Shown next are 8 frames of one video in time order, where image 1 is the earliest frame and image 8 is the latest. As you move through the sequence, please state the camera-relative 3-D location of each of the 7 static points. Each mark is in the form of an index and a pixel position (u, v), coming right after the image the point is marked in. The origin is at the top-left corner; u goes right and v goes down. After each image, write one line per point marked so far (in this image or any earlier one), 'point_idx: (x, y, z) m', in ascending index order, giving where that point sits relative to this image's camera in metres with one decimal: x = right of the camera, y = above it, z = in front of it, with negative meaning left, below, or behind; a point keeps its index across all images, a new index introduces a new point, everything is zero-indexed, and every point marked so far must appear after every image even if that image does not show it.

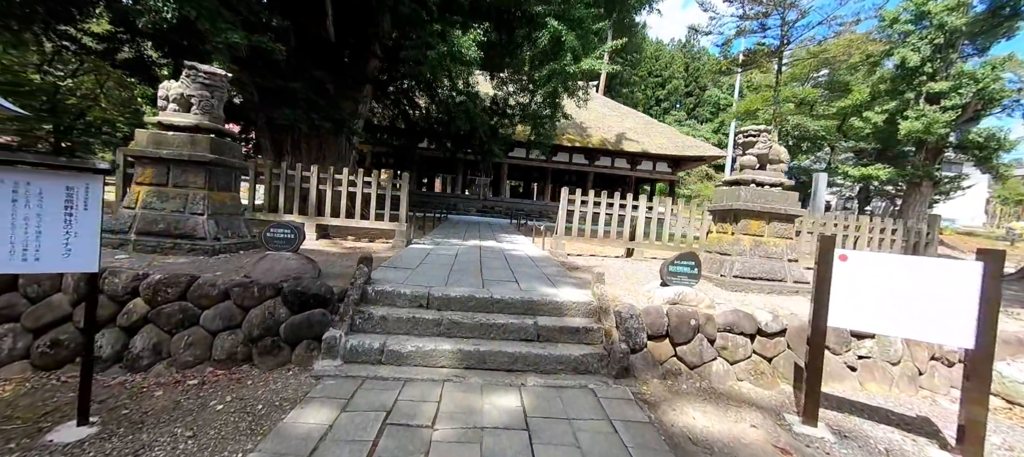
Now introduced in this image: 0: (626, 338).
0: (+0.9, -0.9, +3.2) m
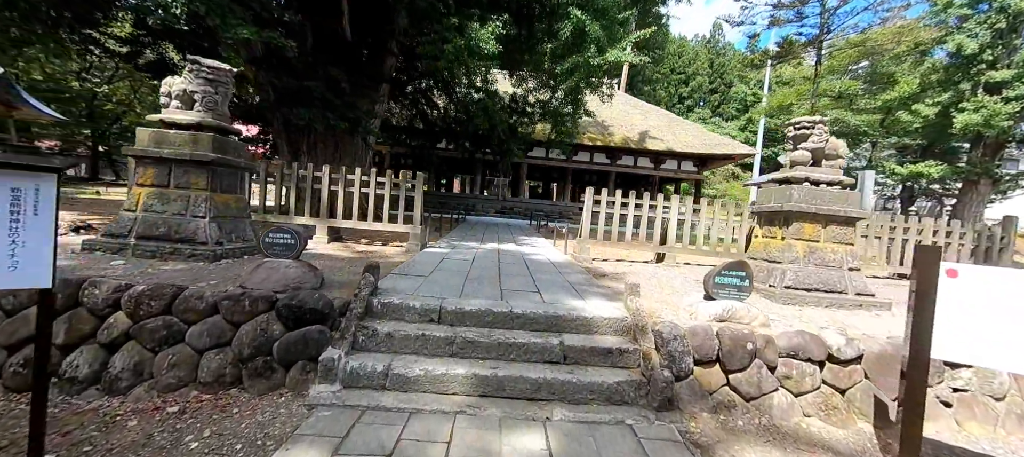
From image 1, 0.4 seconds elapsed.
0: (+1.1, -0.9, +2.8) m
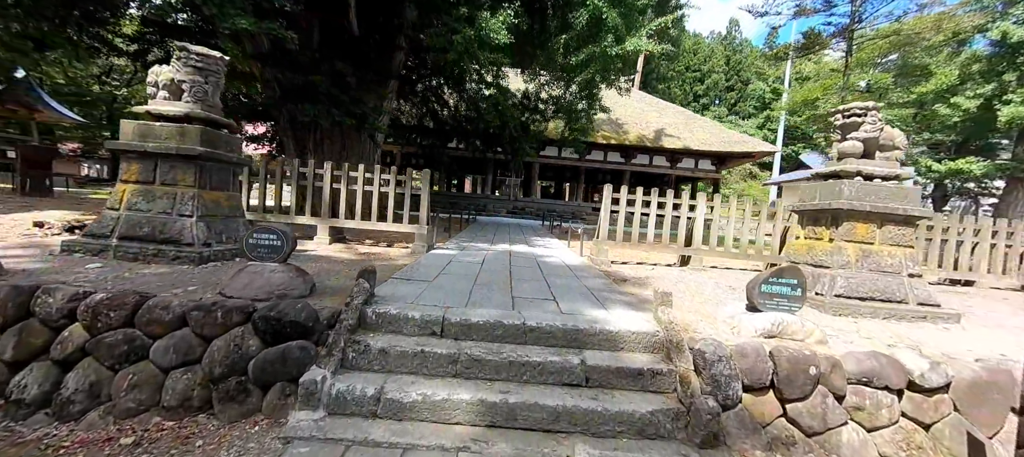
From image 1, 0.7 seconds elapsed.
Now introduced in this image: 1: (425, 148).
0: (+1.2, -0.9, +2.3) m
1: (-3.7, +3.4, +16.8) m
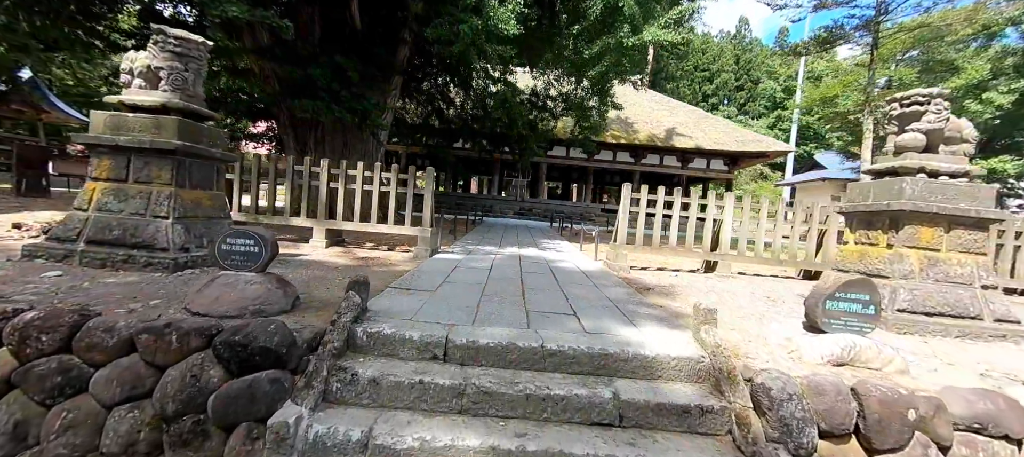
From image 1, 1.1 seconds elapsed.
0: (+1.3, -1.0, +1.8) m
1: (-3.4, +3.3, +16.4) m
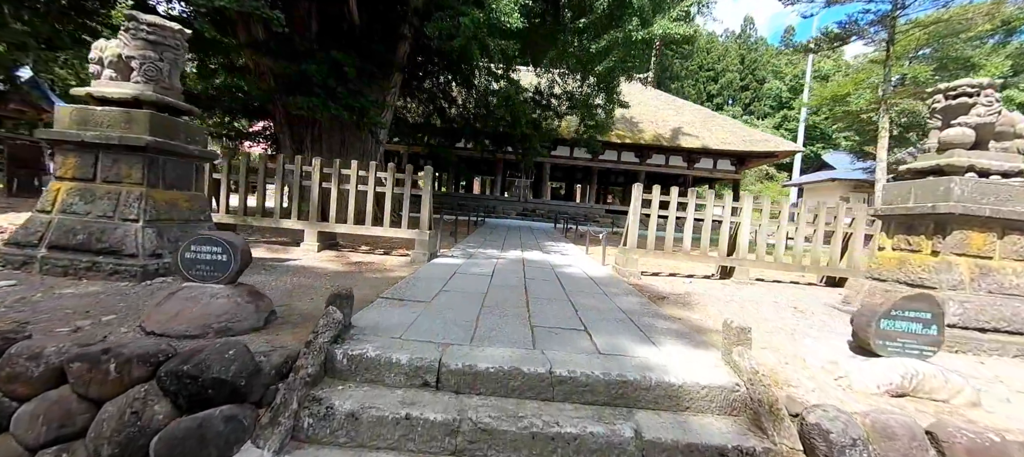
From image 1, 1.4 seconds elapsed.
0: (+1.3, -1.0, +1.5) m
1: (-3.3, +3.3, +16.1) m
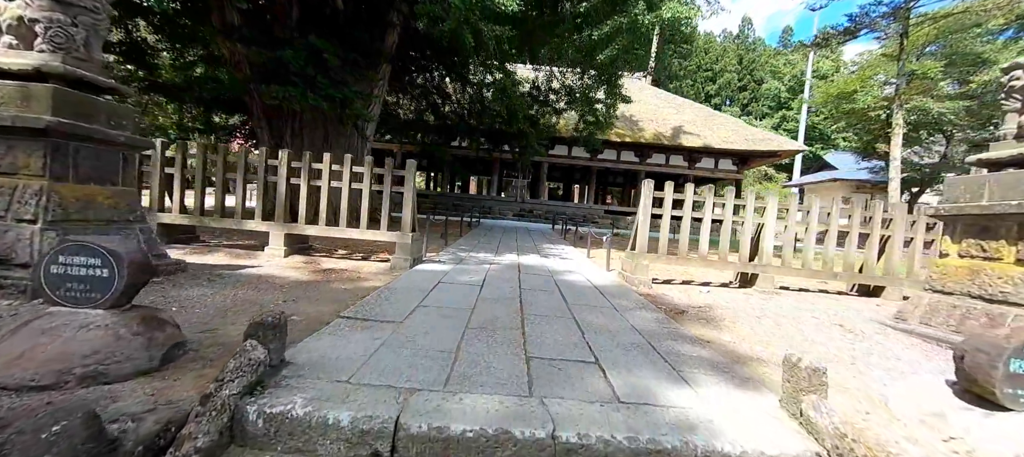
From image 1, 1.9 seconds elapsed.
0: (+1.2, -1.0, +0.9) m
1: (-3.4, +3.2, +15.5) m
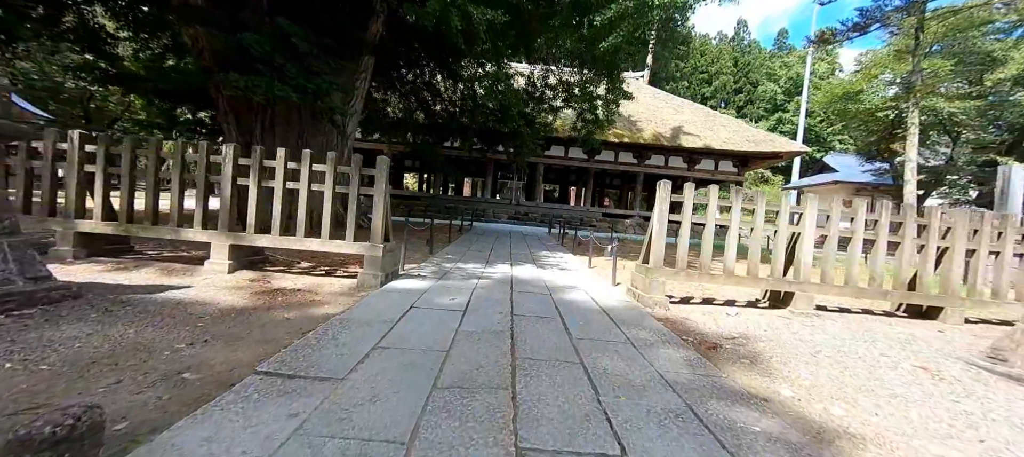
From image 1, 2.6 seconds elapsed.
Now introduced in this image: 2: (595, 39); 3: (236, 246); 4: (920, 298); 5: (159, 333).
0: (+1.2, -1.1, +0.2) m
1: (-3.6, +3.1, +14.7) m
2: (+1.6, +3.8, +8.2) m
3: (-2.7, -0.2, +3.9) m
4: (+3.9, -0.7, +3.8) m
5: (-2.0, -0.6, +2.3) m
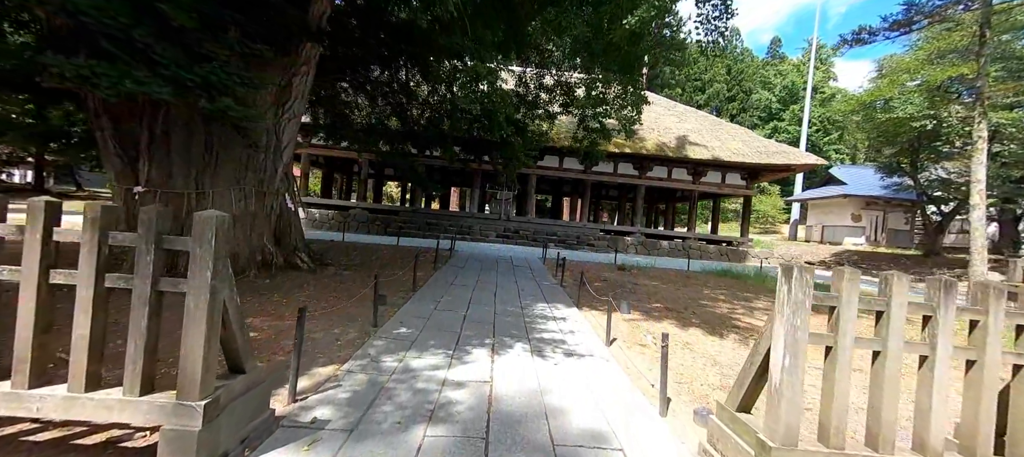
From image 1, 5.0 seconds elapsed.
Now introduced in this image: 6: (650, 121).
0: (+1.1, -1.7, -1.8) m
1: (-4.0, +2.3, +12.7) m
2: (+1.4, +3.1, +6.3) m
3: (-2.8, -0.8, +1.8) m
4: (+3.8, -1.3, +1.9) m
5: (-2.1, -1.2, +0.2) m
6: (+6.7, +5.2, +19.0) m
